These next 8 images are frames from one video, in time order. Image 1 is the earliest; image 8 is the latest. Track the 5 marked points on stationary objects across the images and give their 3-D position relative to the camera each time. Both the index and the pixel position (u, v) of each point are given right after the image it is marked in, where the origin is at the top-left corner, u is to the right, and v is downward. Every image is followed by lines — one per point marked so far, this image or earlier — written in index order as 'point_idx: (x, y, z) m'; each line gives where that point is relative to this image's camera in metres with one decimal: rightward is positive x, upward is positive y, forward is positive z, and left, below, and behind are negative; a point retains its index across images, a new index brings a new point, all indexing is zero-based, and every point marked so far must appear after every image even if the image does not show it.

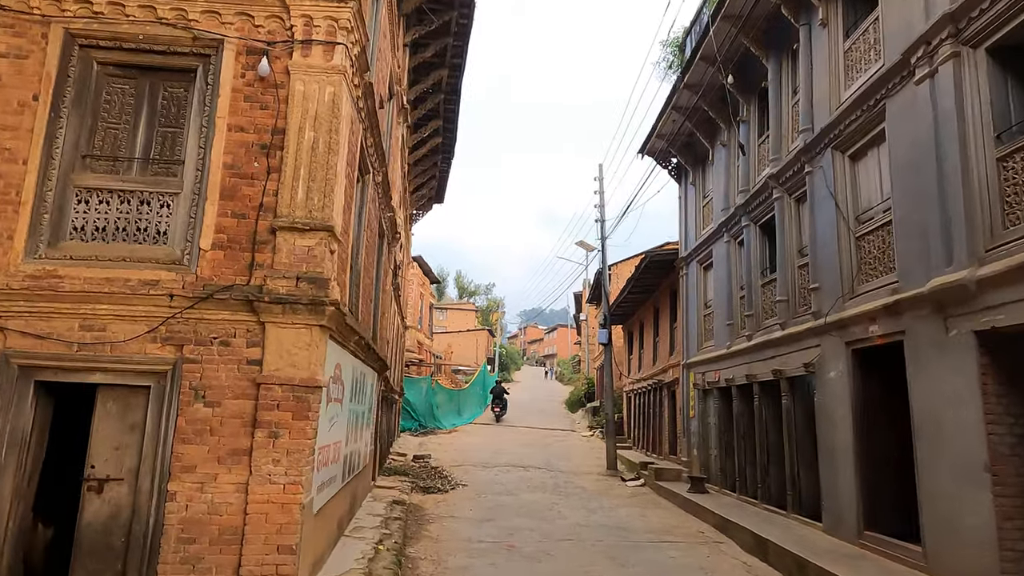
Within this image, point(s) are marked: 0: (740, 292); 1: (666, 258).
0: (+4.1, -0.1, +11.7) m
1: (+3.8, +0.7, +16.0) m
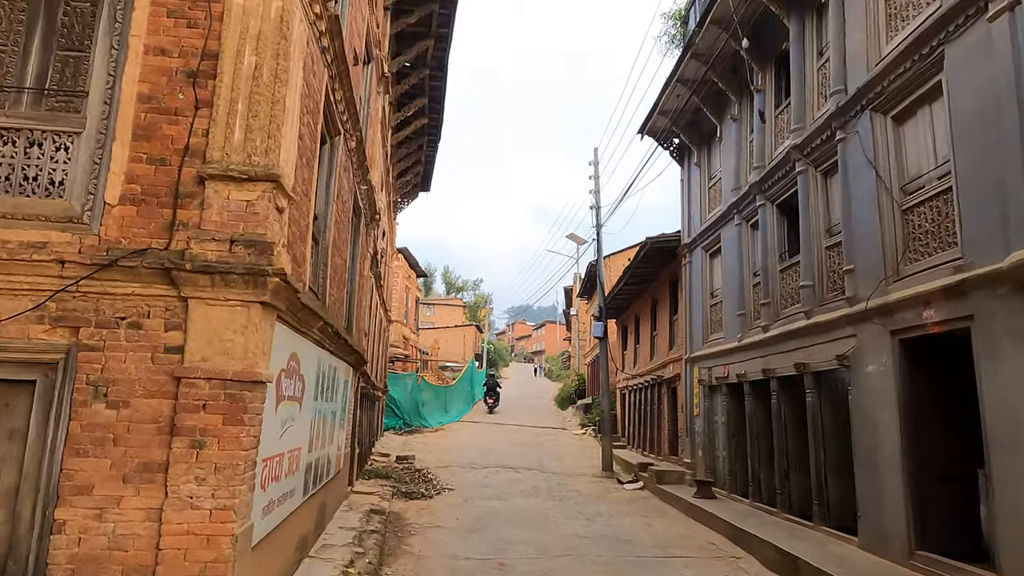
0: (+3.9, +0.1, +10.7) m
1: (+3.5, +1.0, +15.0) m
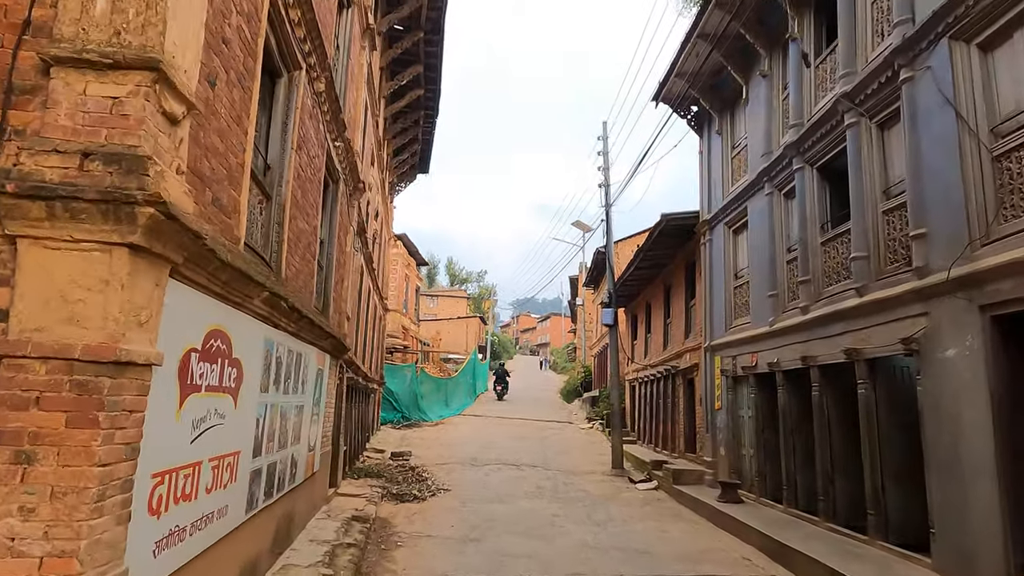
0: (+3.9, +0.5, +9.4) m
1: (+3.6, +1.3, +13.6) m
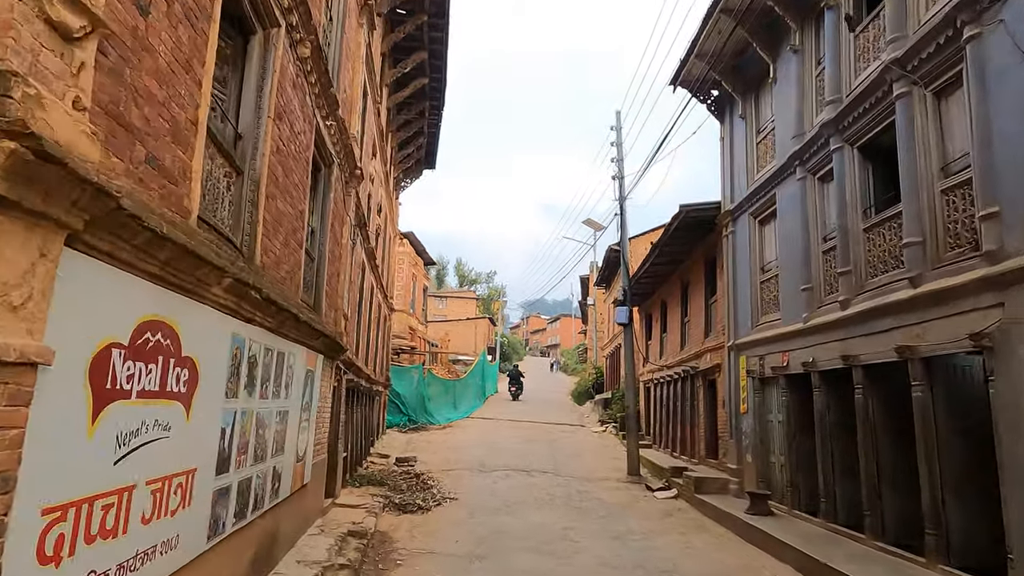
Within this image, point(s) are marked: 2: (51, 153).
0: (+4.1, +0.6, +8.6) m
1: (+3.8, +1.4, +12.8) m
2: (-1.4, +0.4, +2.0) m
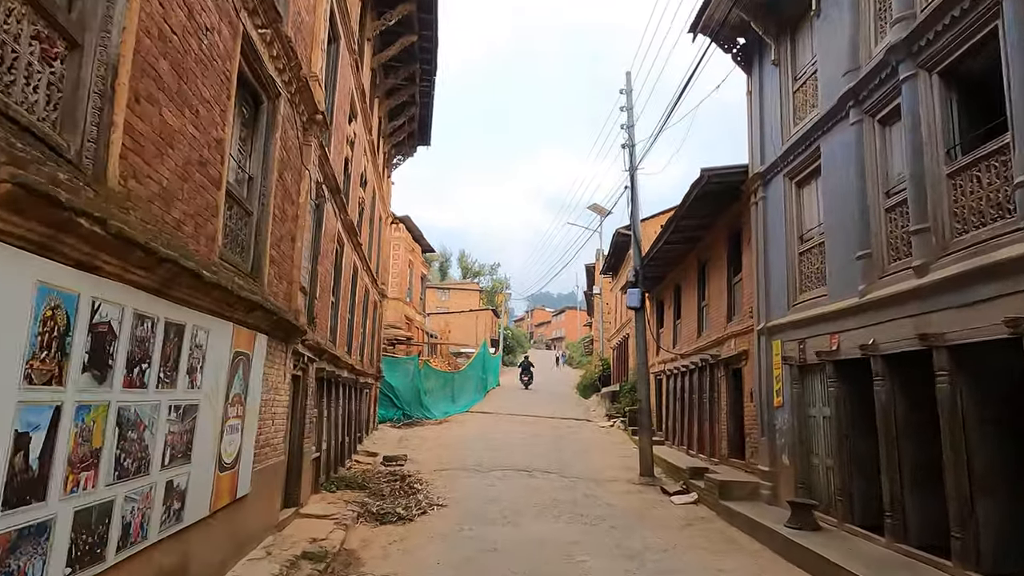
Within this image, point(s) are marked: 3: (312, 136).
0: (+4.0, +0.9, +7.0) m
1: (+3.7, +1.8, +11.2) m
2: (-1.5, +0.7, +0.4) m
3: (-2.3, +1.8, +7.6) m
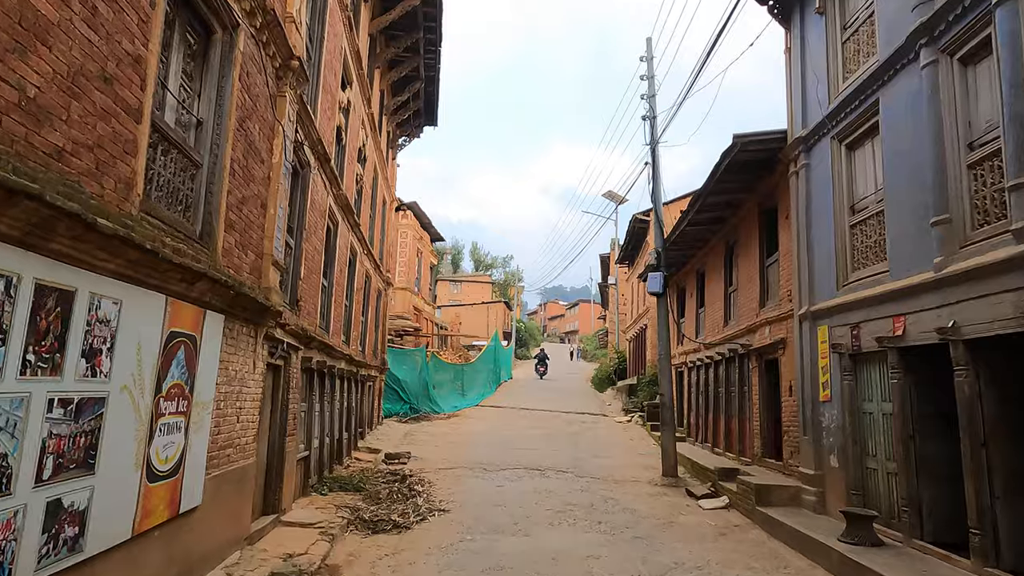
0: (+4.0, +1.2, +5.8) m
1: (+3.9, +2.1, +10.0) m
2: (-1.6, +0.9, -0.7) m
3: (-2.3, +2.0, +6.6) m
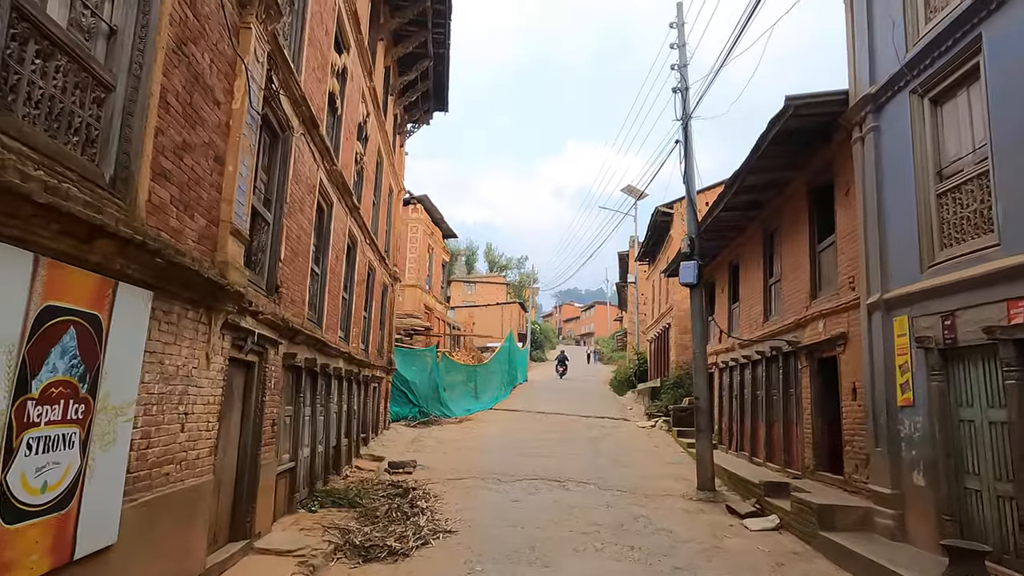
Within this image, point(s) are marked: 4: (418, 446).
0: (+4.2, +1.4, +4.4) m
1: (+4.1, +2.3, +8.6) m
2: (-1.6, +1.1, -1.9) m
3: (-2.1, +2.2, +5.3) m
4: (-2.2, -3.7, +15.5) m
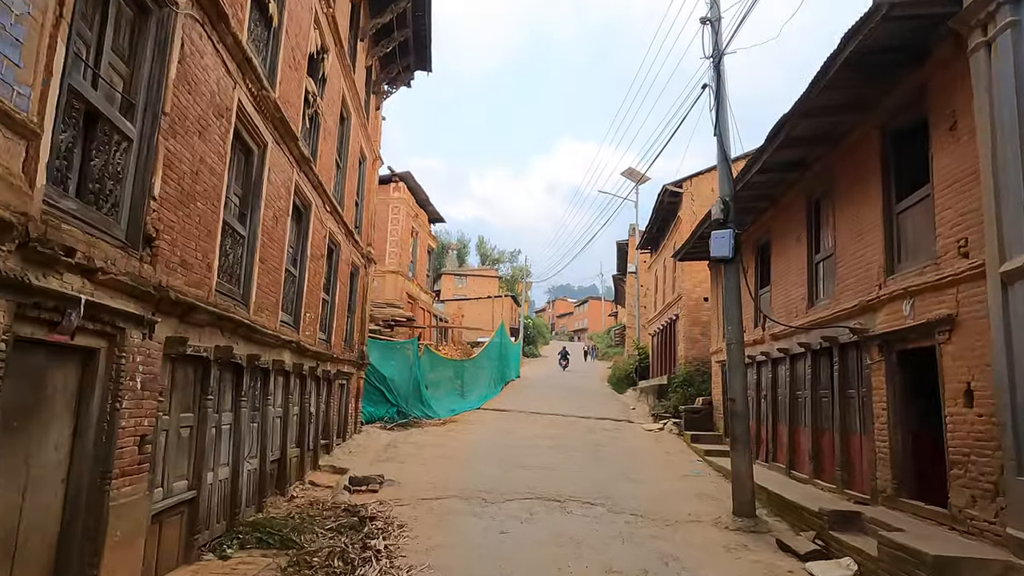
0: (+4.1, +1.7, +2.1) m
1: (+4.0, +2.6, +6.4) m
2: (-1.6, +1.4, -4.2) m
3: (-2.2, +2.5, +3.0) m
4: (-2.4, -3.3, +13.2) m
